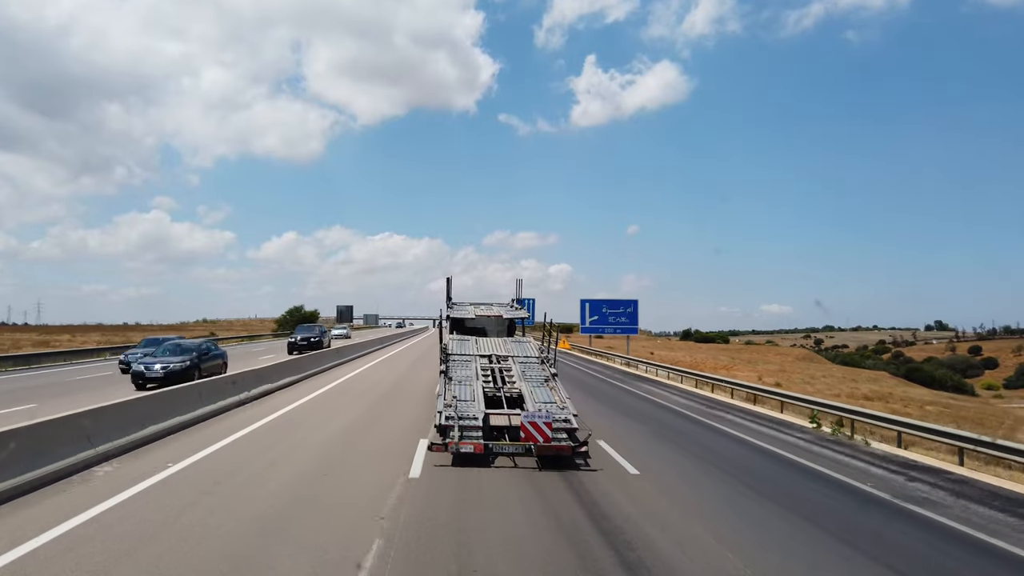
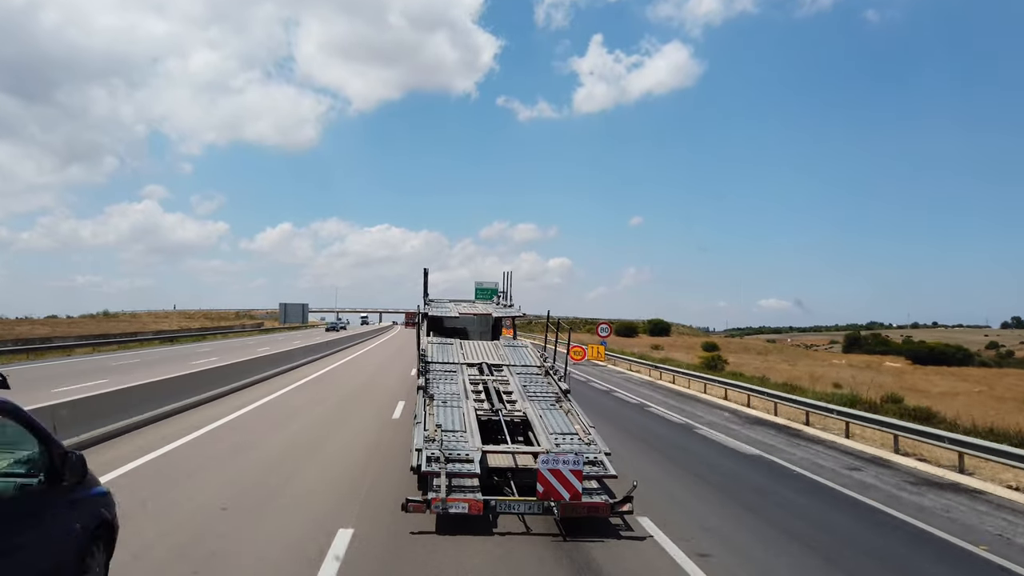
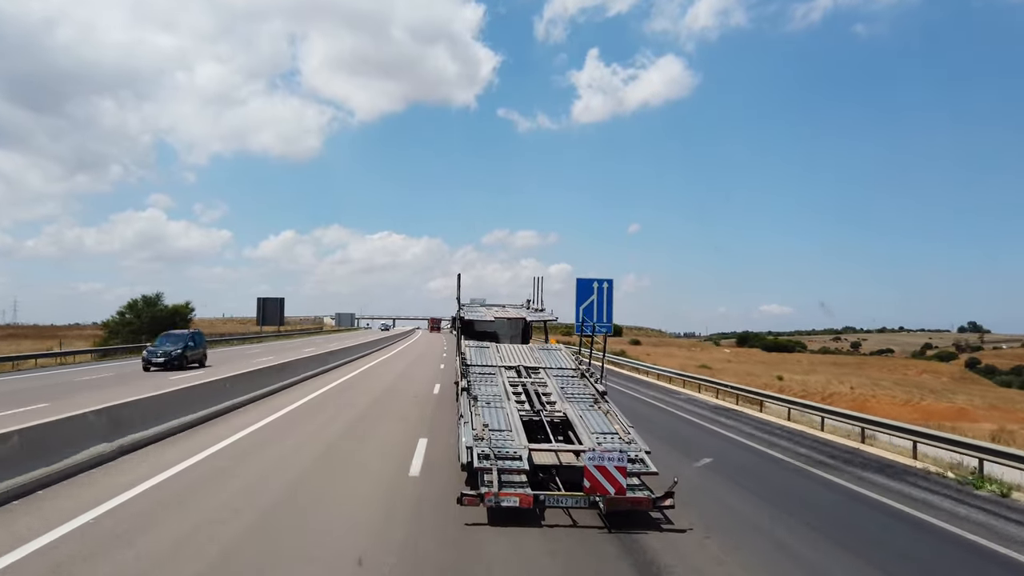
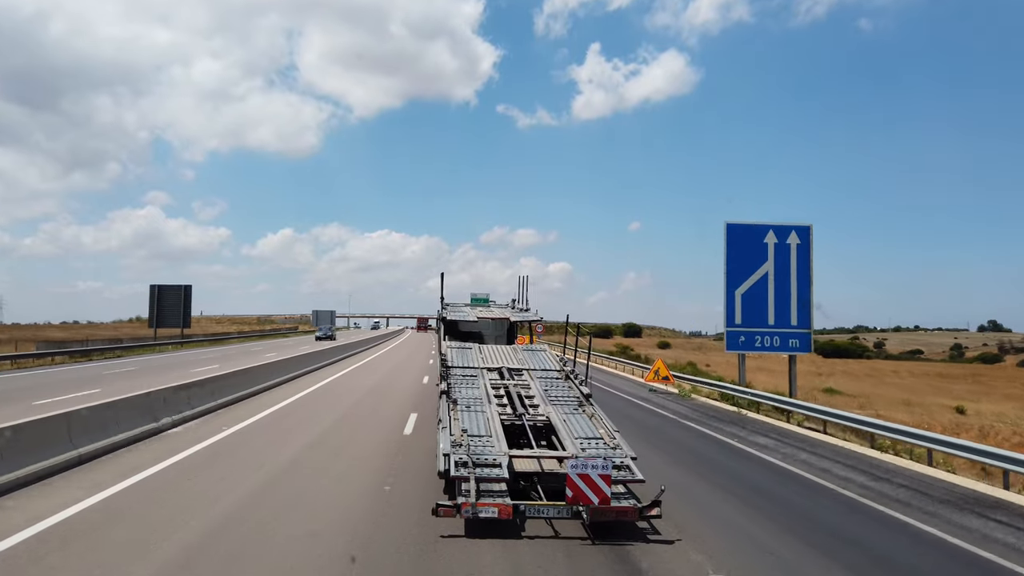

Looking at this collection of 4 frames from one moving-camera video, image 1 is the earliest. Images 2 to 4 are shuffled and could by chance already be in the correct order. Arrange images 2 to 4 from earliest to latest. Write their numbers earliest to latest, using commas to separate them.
3, 4, 2
